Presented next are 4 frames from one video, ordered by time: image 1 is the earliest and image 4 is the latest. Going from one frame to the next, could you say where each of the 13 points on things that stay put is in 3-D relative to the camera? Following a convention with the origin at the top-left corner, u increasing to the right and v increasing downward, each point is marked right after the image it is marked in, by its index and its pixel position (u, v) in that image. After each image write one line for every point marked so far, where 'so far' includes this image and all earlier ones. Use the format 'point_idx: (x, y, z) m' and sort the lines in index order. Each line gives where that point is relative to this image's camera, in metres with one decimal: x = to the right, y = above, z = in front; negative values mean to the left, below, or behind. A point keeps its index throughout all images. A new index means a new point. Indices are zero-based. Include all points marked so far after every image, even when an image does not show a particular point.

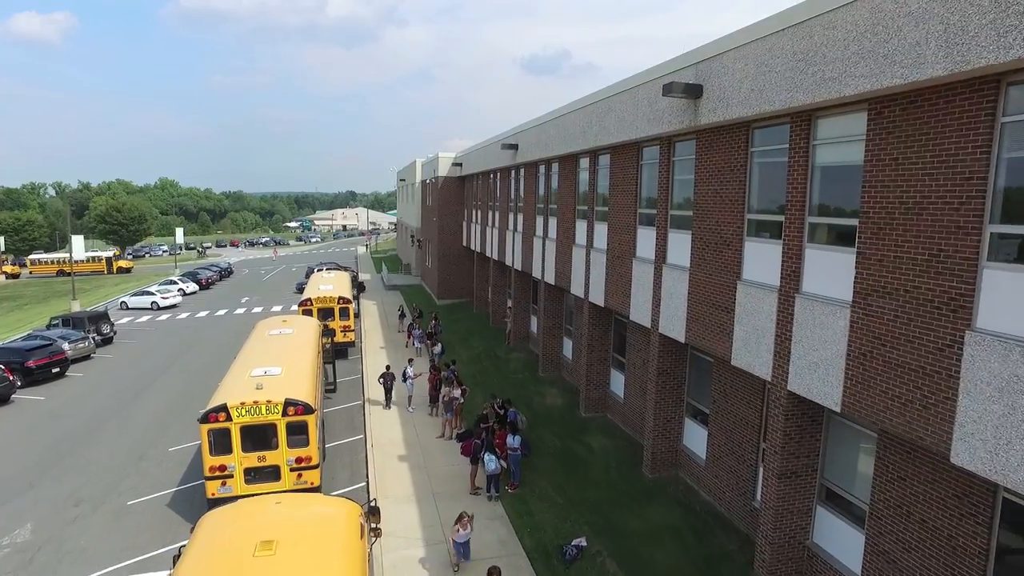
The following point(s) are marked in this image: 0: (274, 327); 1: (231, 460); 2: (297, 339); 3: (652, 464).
0: (-5.1, -0.9, +19.6) m
1: (-3.6, -2.2, +11.7) m
2: (-4.4, -1.1, +18.9) m
3: (+2.0, -2.5, +13.2) m
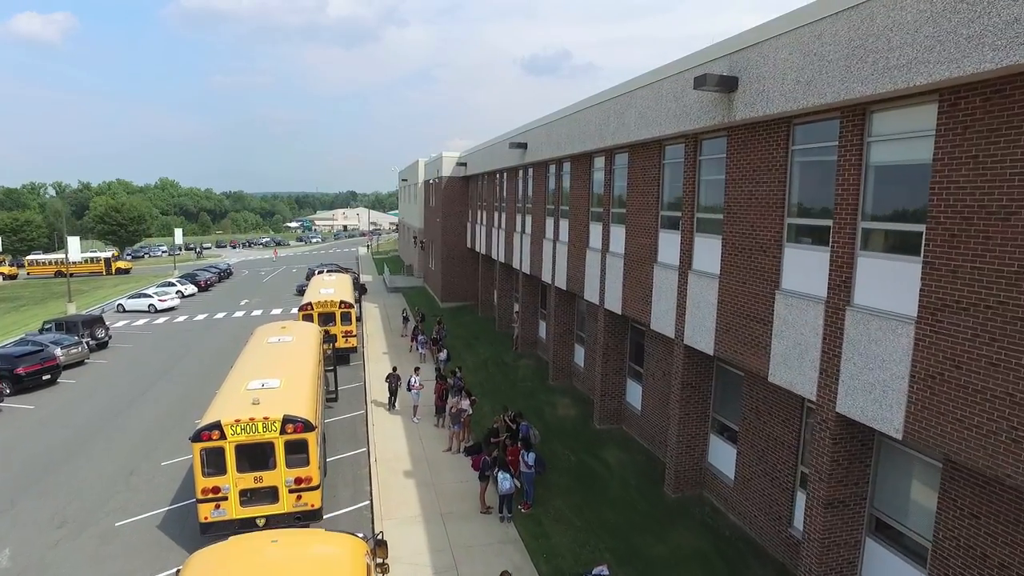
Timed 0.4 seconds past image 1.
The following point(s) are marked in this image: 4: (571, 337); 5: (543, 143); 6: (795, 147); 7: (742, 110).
0: (-4.9, -1.0, +18.8) m
1: (-3.4, -2.3, +10.9) m
2: (-4.2, -1.2, +18.0) m
3: (+2.2, -2.6, +12.3) m
4: (+1.3, -1.1, +19.7) m
5: (+0.7, +3.1, +19.5) m
6: (+2.7, +1.4, +9.0) m
7: (+2.3, +1.8, +9.3) m
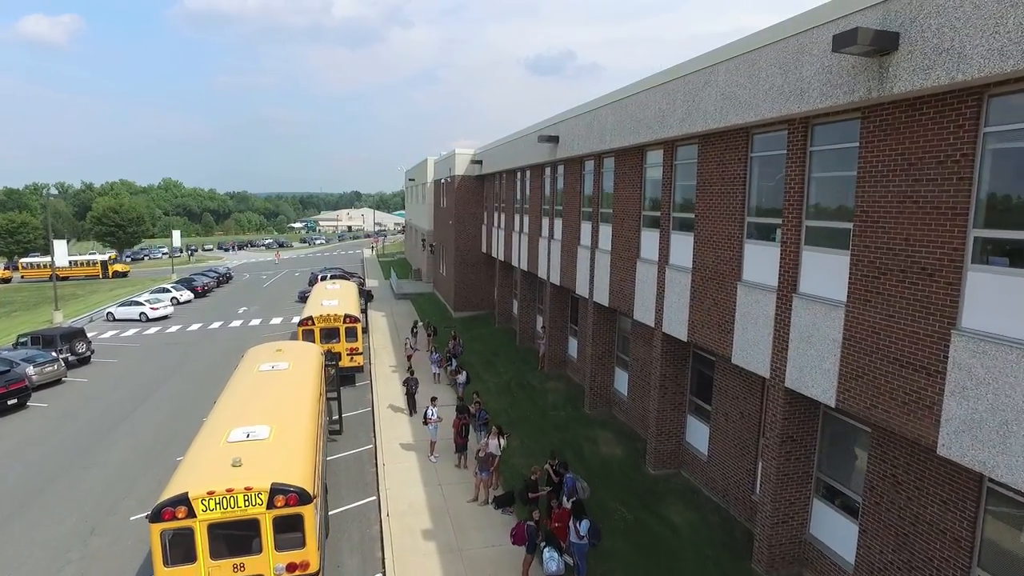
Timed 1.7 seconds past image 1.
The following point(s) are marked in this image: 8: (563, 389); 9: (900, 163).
0: (-4.3, -1.3, +16.2) m
1: (-2.9, -2.5, +8.3) m
2: (-3.6, -1.5, +15.5) m
3: (+2.7, -2.9, +9.7) m
4: (+1.8, -1.3, +17.1) m
5: (+1.2, +2.8, +16.9) m
6: (+3.3, +1.1, +6.4) m
7: (+2.8, +1.5, +6.7) m
8: (+1.1, -2.1, +19.3) m
9: (+3.0, +1.0, +7.2) m
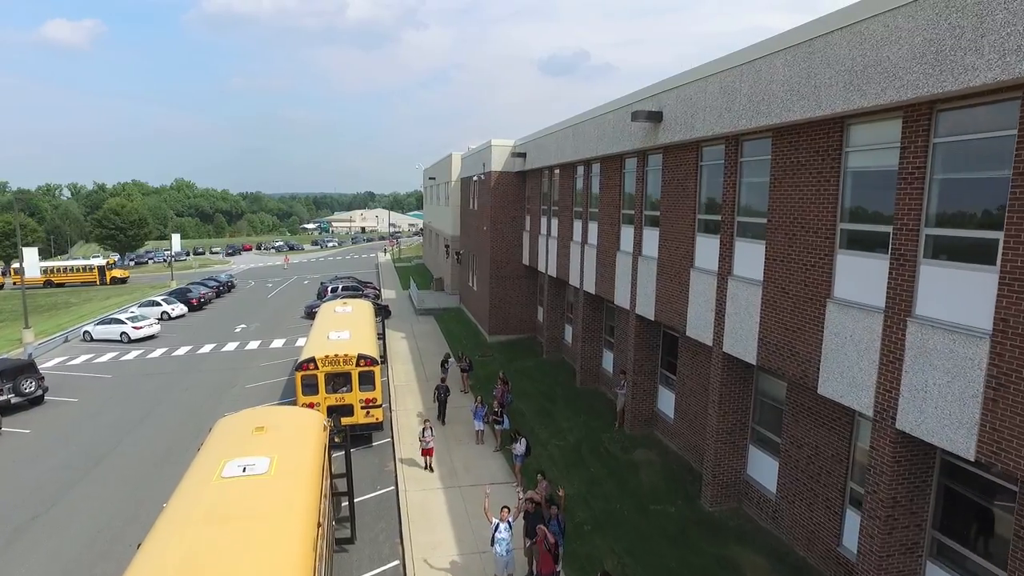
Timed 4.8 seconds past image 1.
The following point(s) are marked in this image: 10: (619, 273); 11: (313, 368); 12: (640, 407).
0: (-3.2, -1.8, +10.9) m
1: (-1.8, -3.1, +3.0) m
2: (-2.5, -2.0, +10.1) m
3: (+3.7, -3.4, +4.3) m
4: (+3.0, -1.9, +11.7) m
5: (+2.4, +2.2, +11.5) m
6: (+4.2, +0.5, +0.9) m
7: (+3.8, +1.0, +1.2) m
8: (+2.2, -2.7, +13.9) m
9: (+4.0, +0.4, +1.8) m
10: (+1.9, +0.3, +16.2) m
11: (-3.4, -1.4, +15.9) m
12: (+2.2, -2.0, +15.6) m
